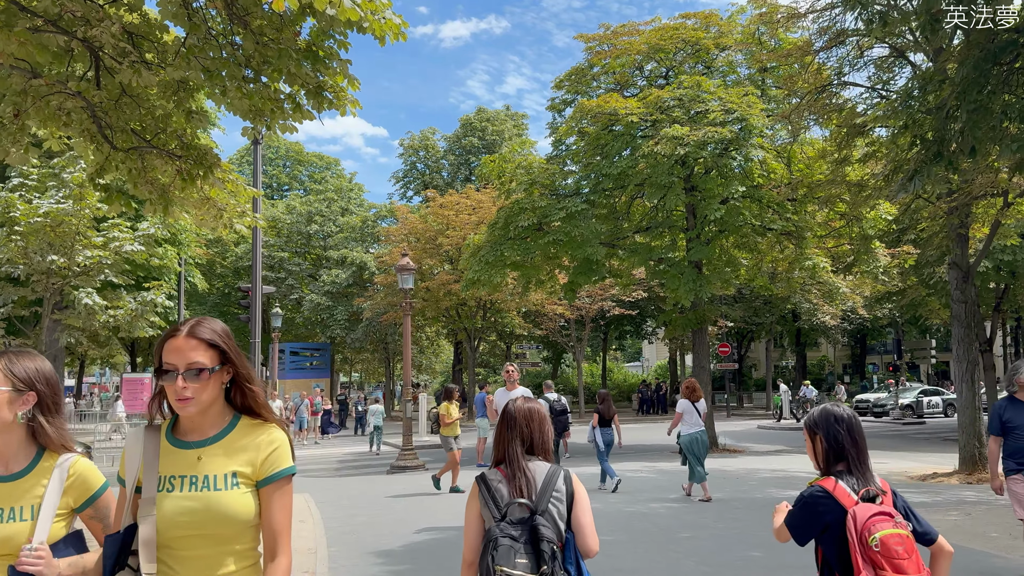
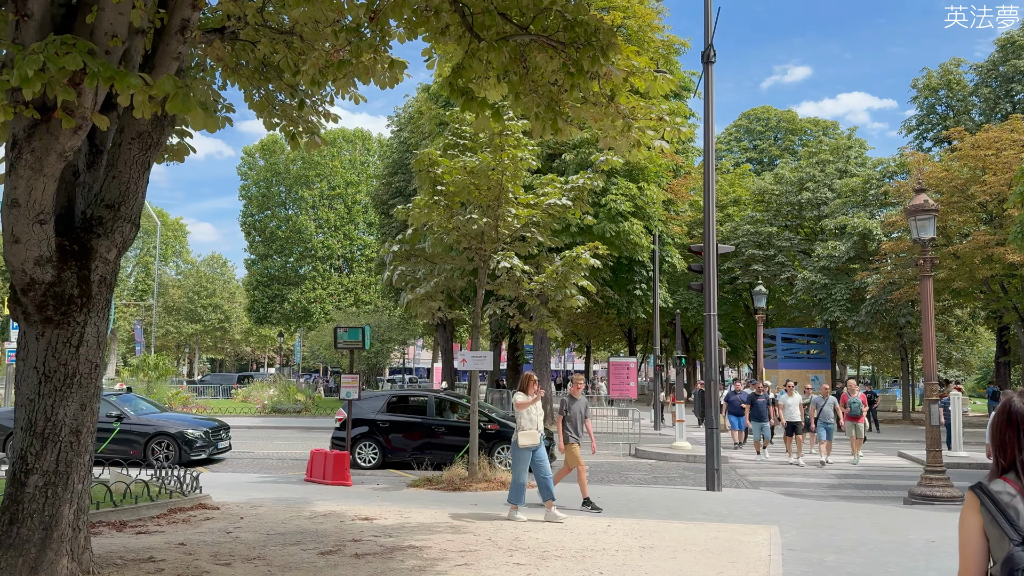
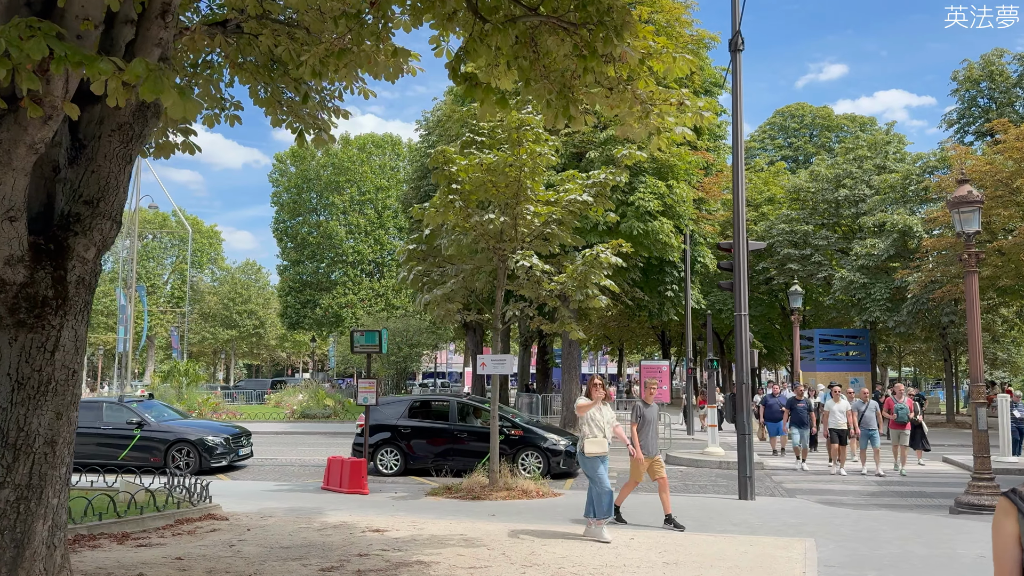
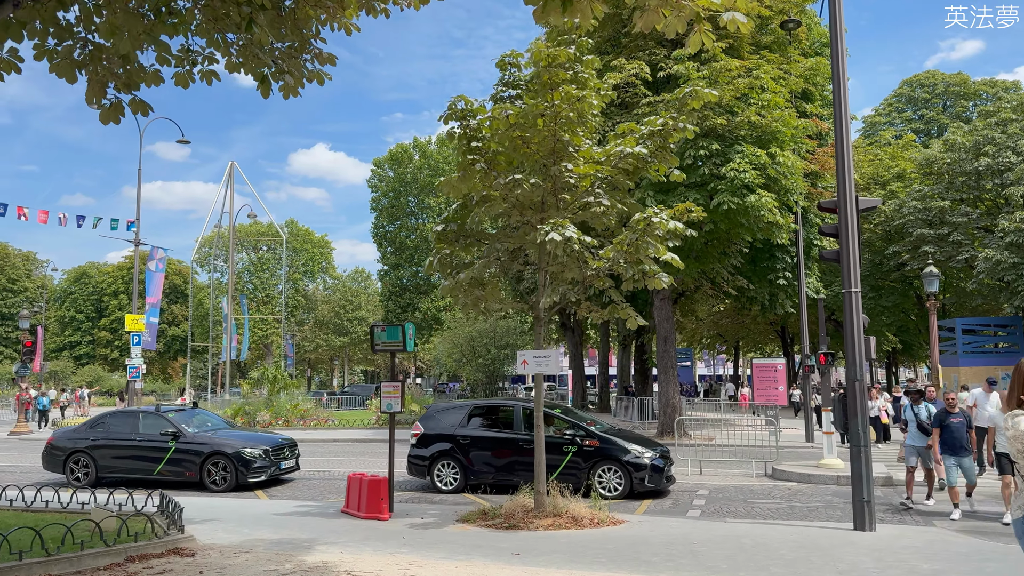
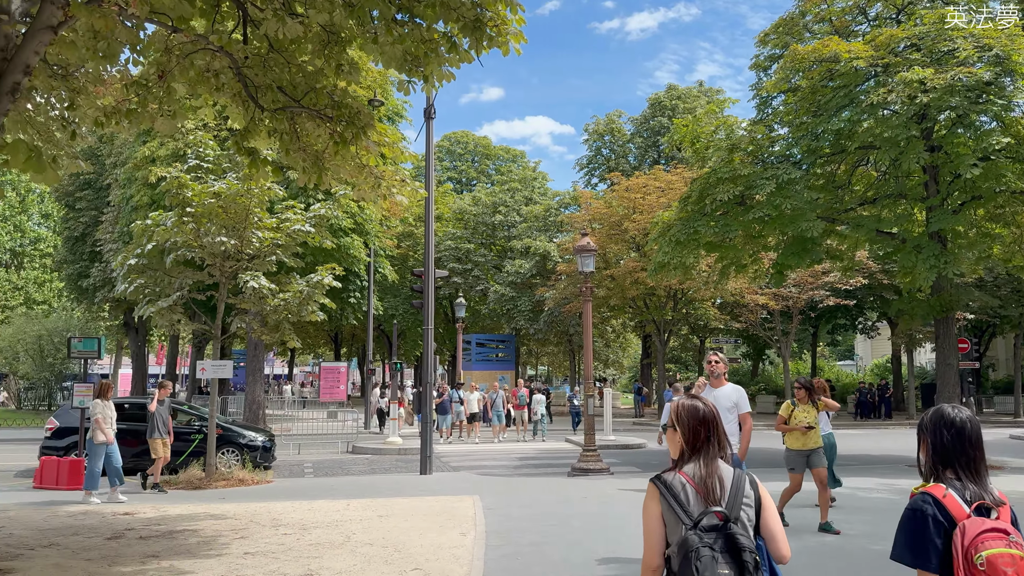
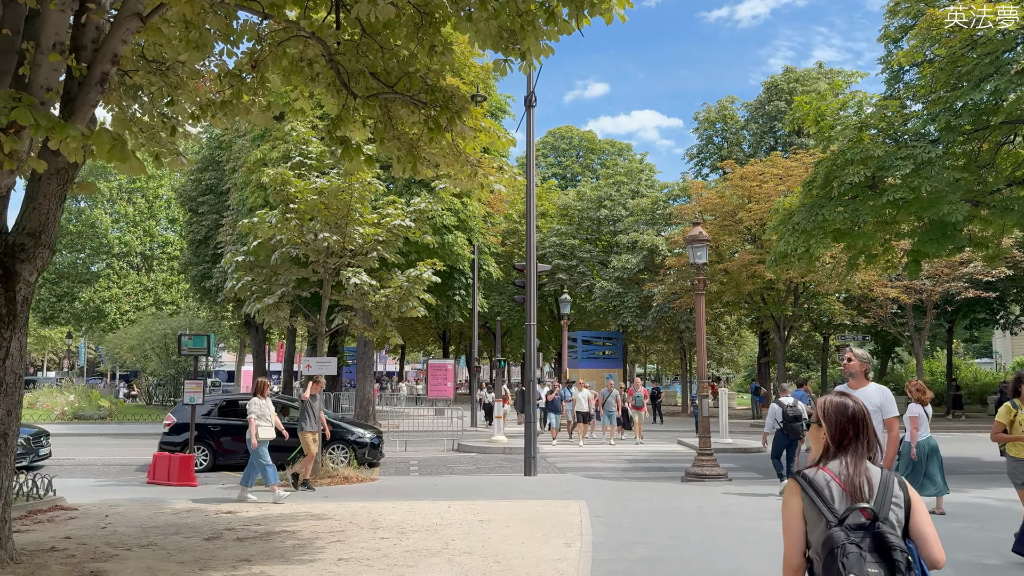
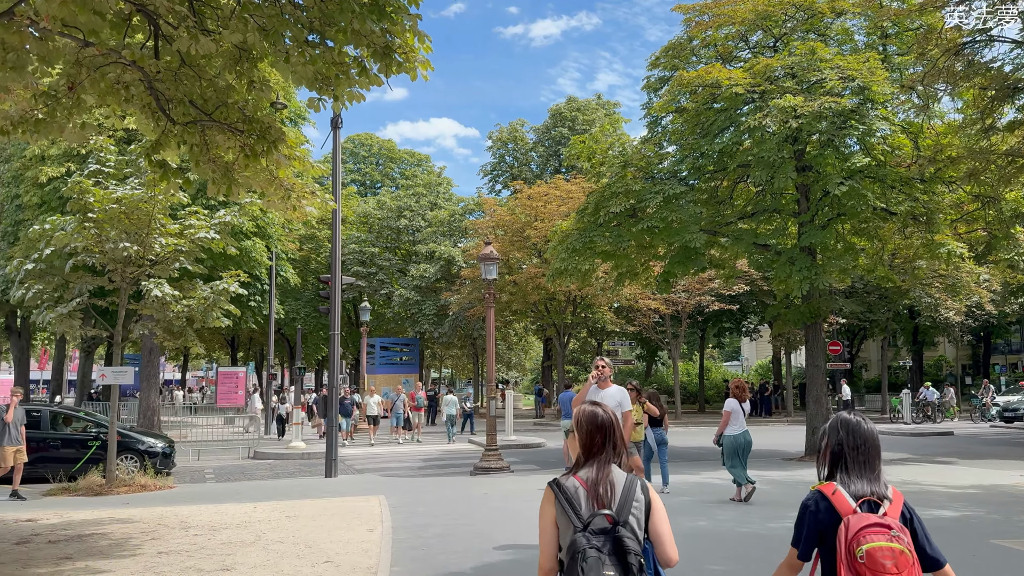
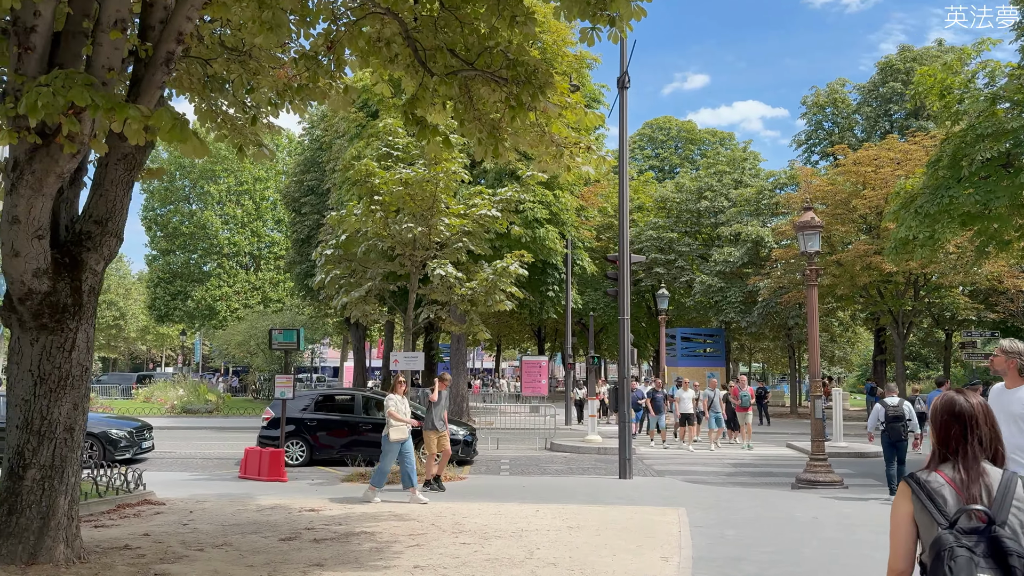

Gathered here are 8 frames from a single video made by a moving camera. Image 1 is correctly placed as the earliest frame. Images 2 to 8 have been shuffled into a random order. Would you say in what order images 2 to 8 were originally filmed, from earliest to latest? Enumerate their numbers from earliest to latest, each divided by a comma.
7, 5, 6, 8, 2, 3, 4
